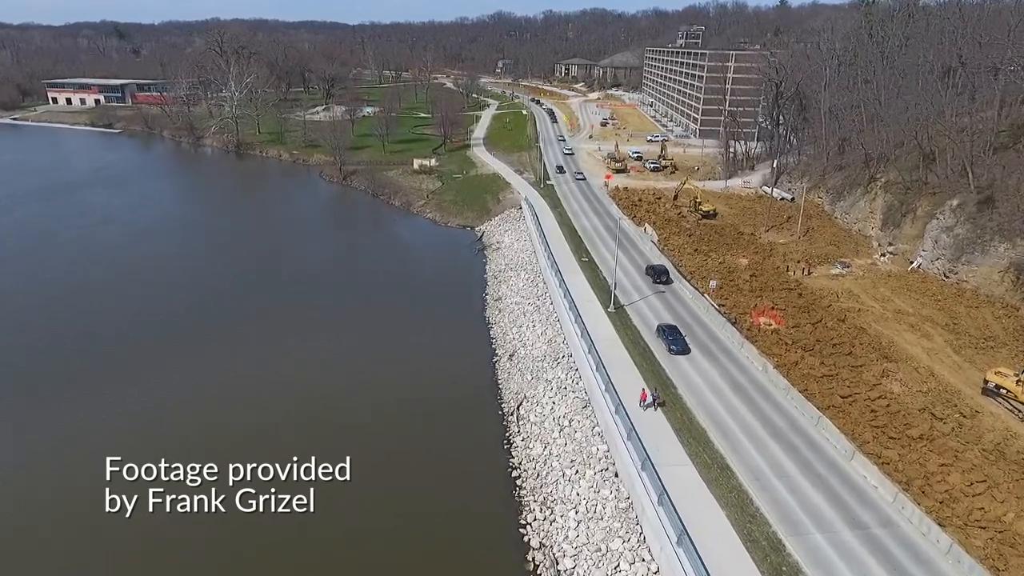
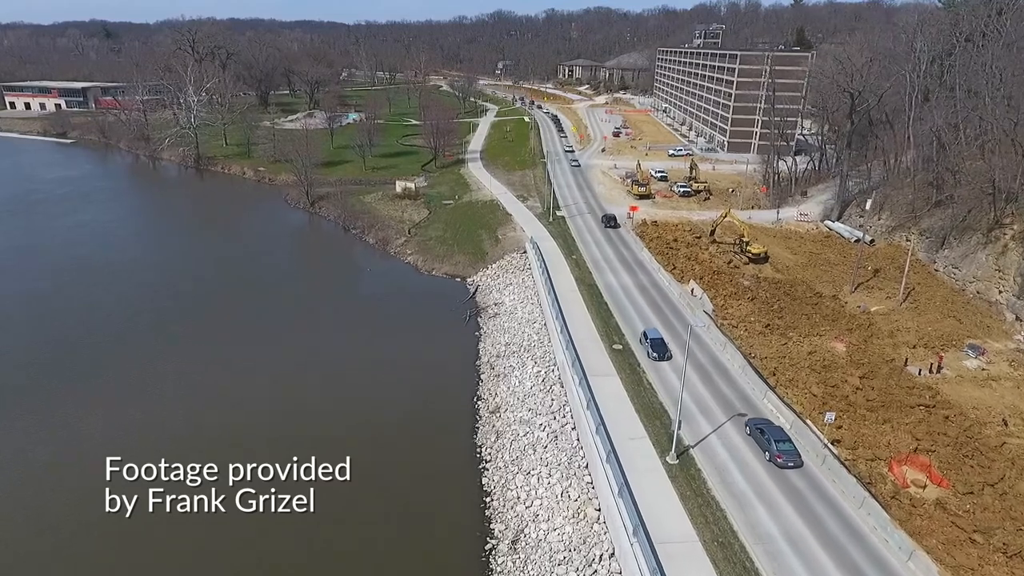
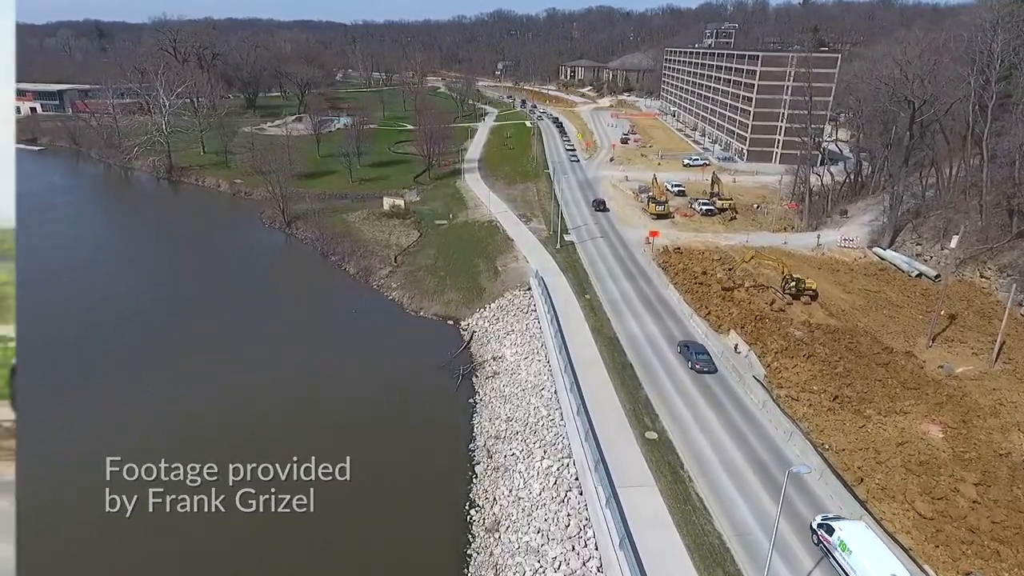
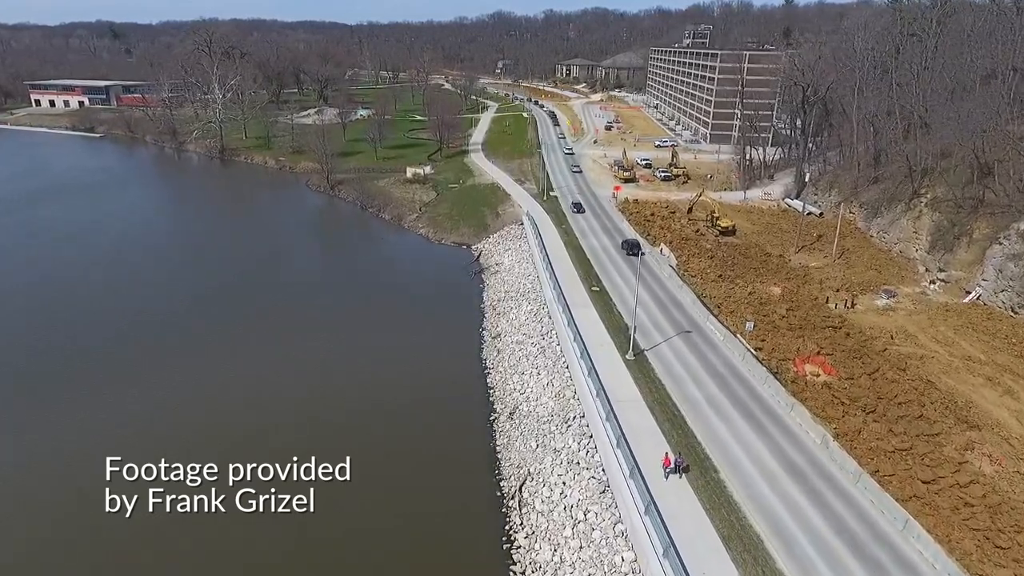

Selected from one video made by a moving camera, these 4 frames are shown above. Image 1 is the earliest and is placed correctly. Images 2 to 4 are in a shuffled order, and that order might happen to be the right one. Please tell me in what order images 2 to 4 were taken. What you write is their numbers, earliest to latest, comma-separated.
4, 2, 3
